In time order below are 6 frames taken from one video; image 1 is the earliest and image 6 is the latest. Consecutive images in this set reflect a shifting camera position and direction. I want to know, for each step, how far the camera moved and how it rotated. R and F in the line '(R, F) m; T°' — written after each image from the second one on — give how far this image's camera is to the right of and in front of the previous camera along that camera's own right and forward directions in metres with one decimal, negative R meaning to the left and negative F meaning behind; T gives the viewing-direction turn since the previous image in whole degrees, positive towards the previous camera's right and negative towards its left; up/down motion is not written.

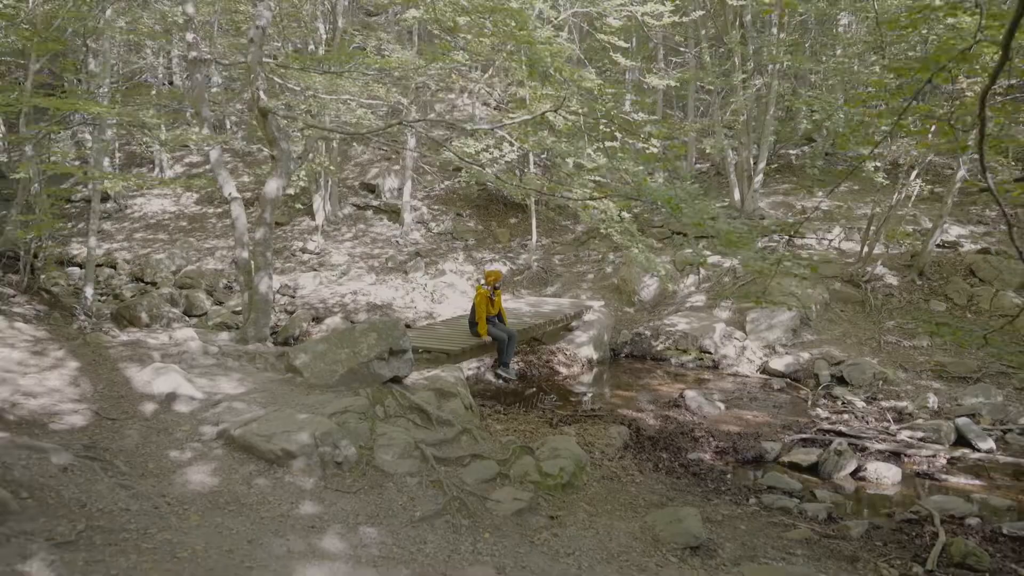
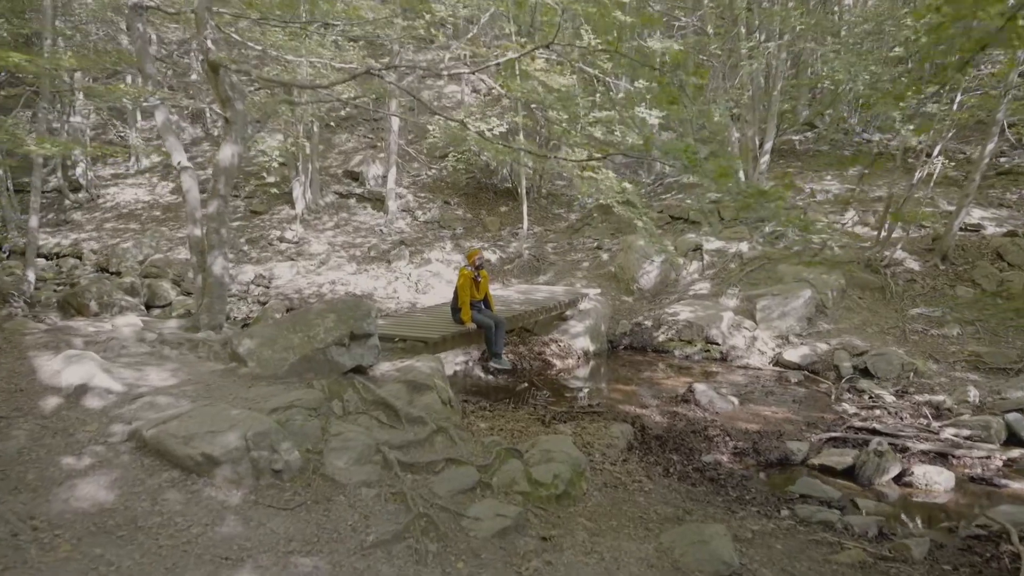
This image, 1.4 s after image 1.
(+0.1, +0.9) m; +1°
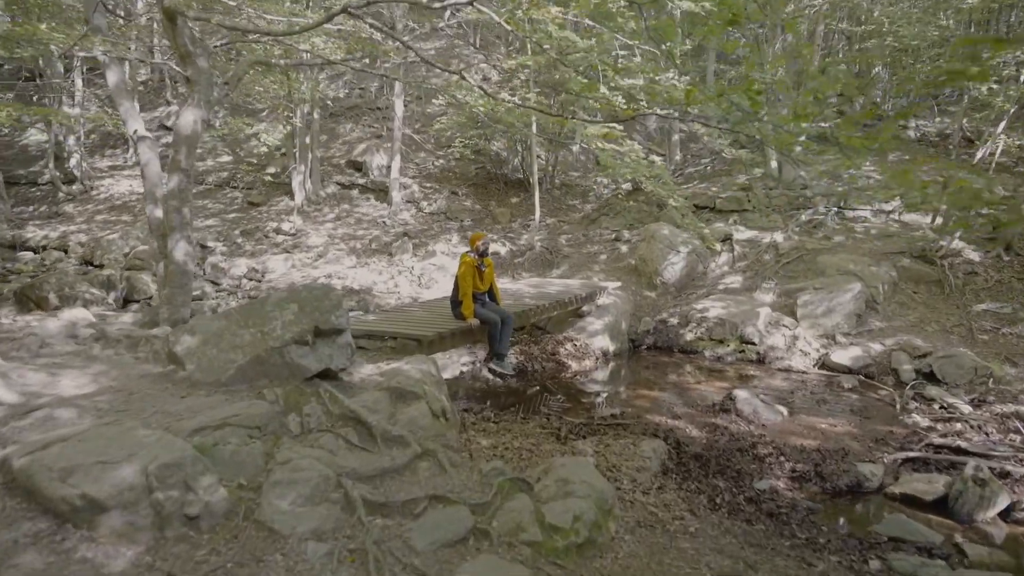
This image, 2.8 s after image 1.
(0.0, +1.1) m; -1°
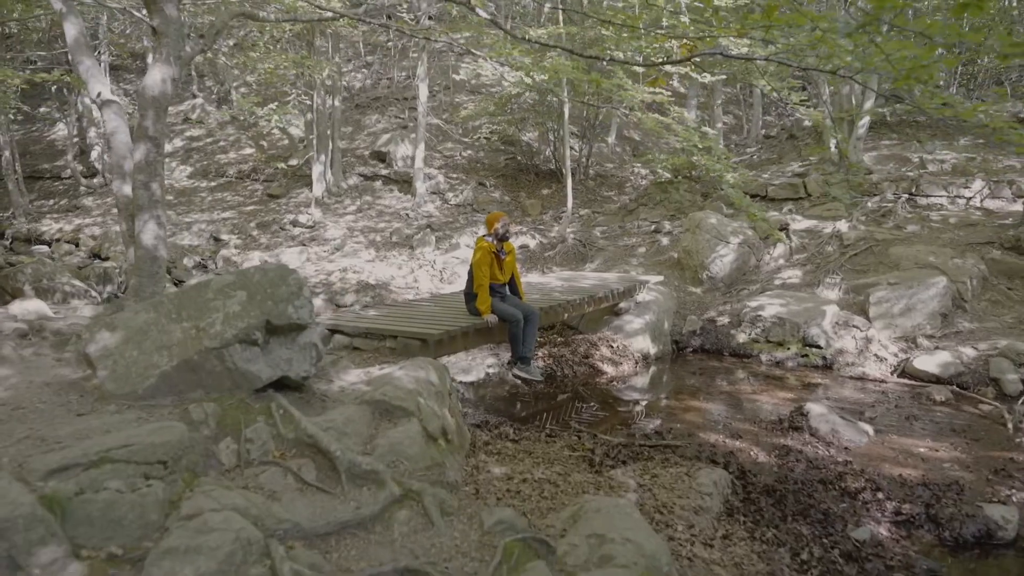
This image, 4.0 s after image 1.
(+0.1, +1.0) m; -3°
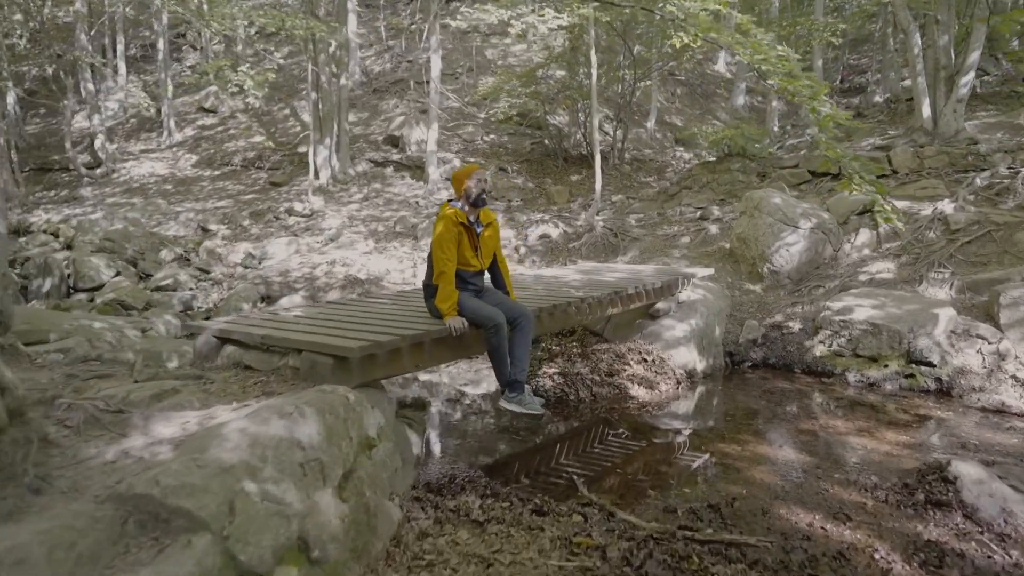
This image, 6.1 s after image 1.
(+0.3, +1.8) m; -3°
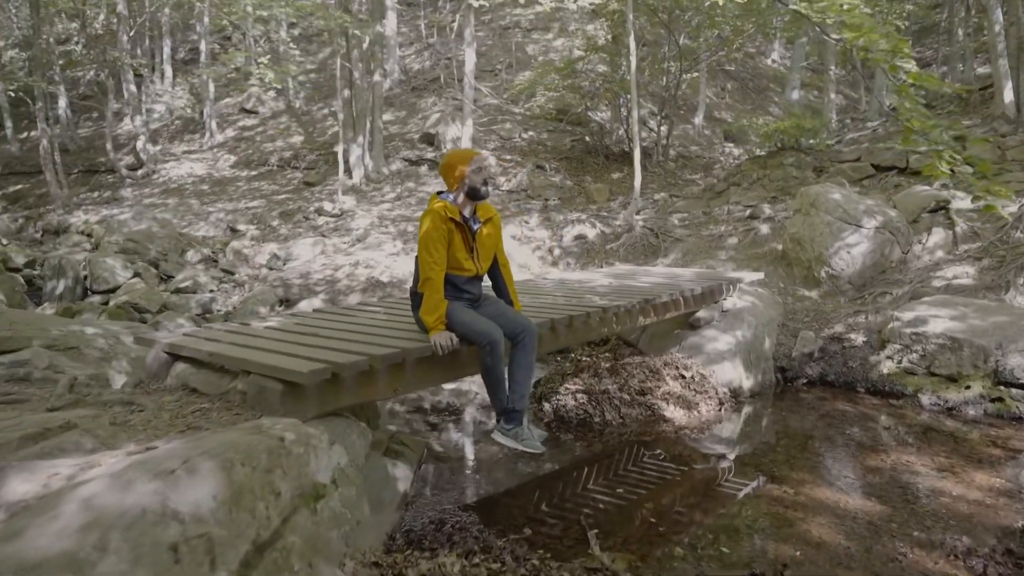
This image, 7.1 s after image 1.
(+0.2, +0.6) m; -4°
